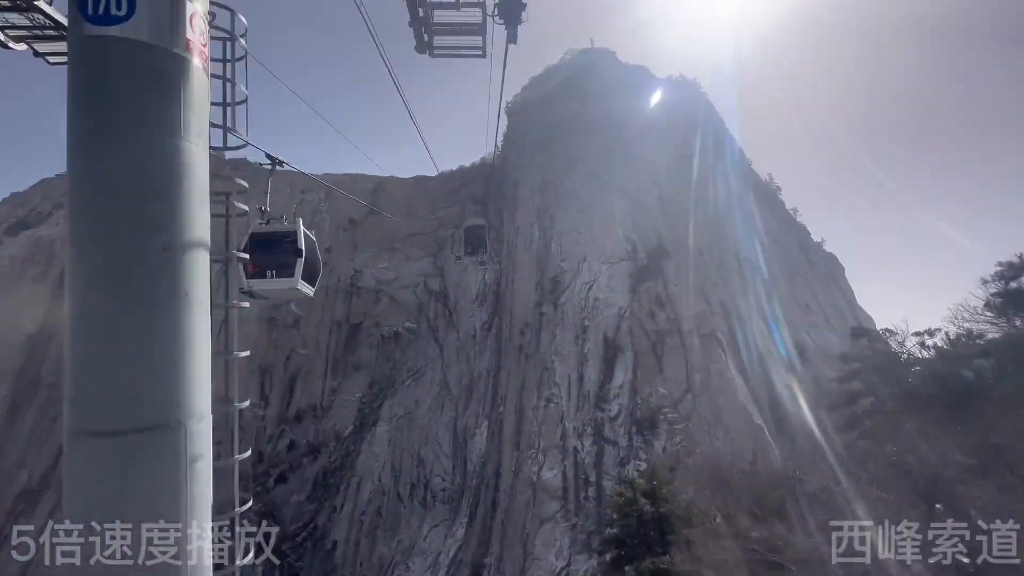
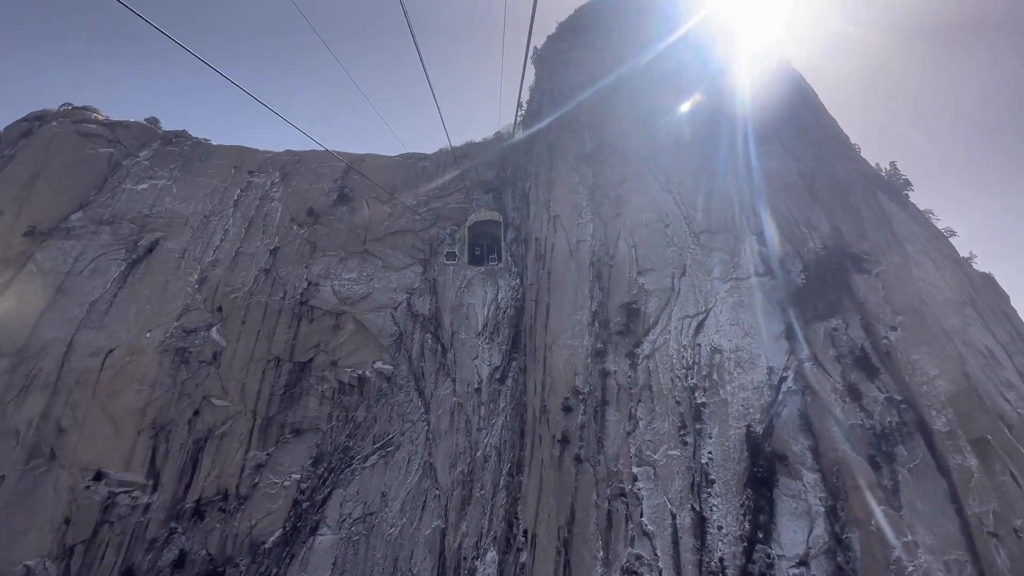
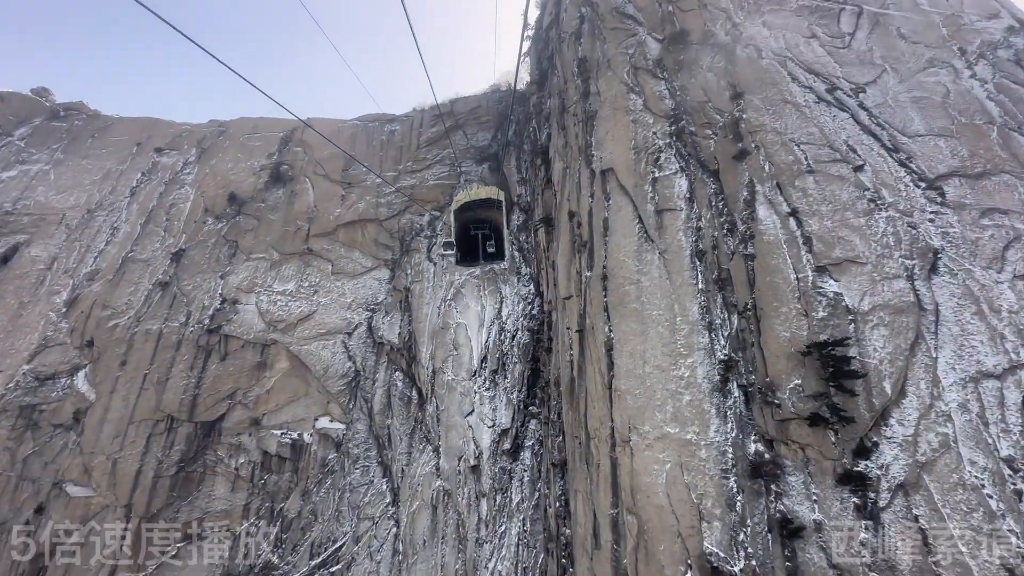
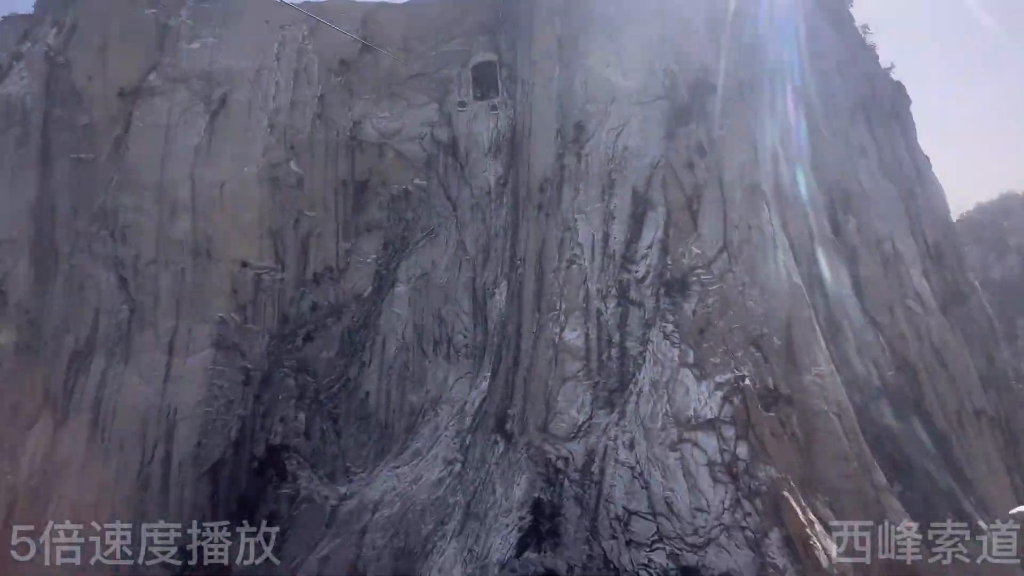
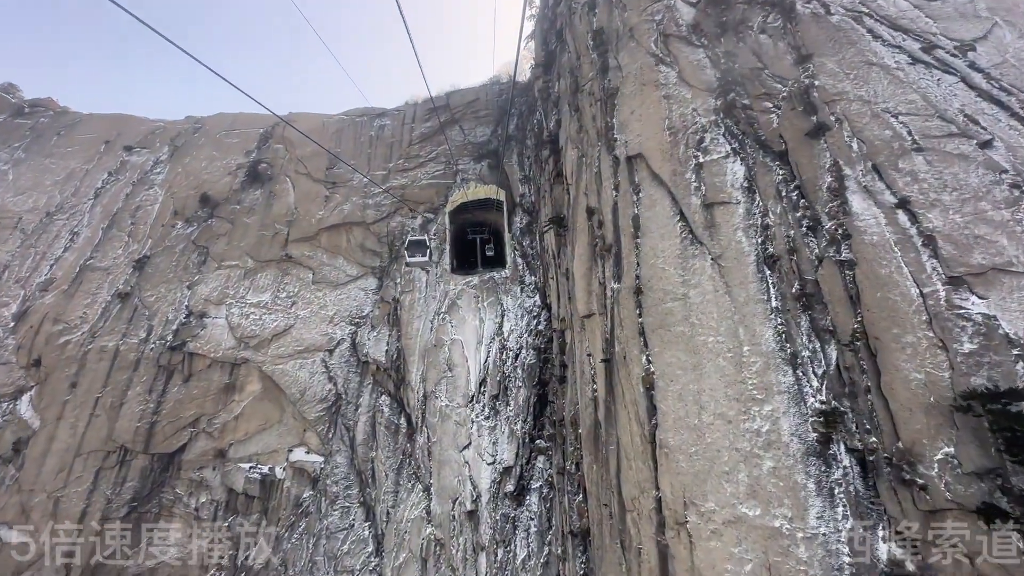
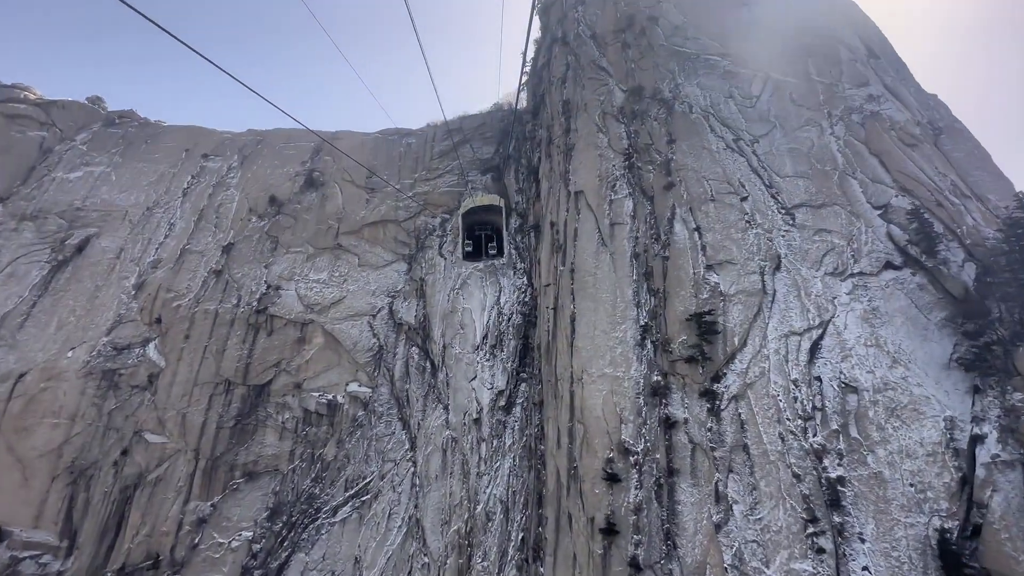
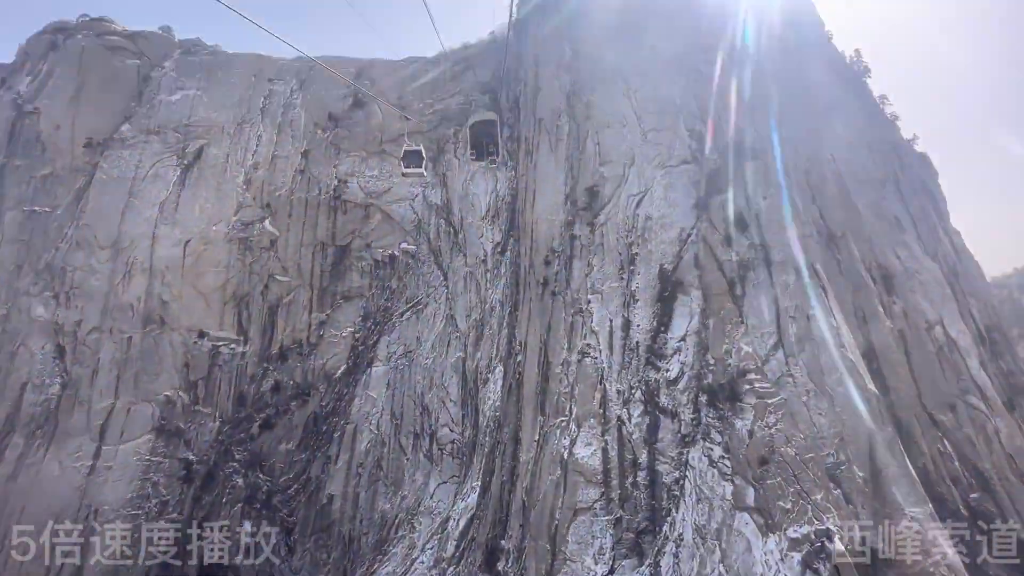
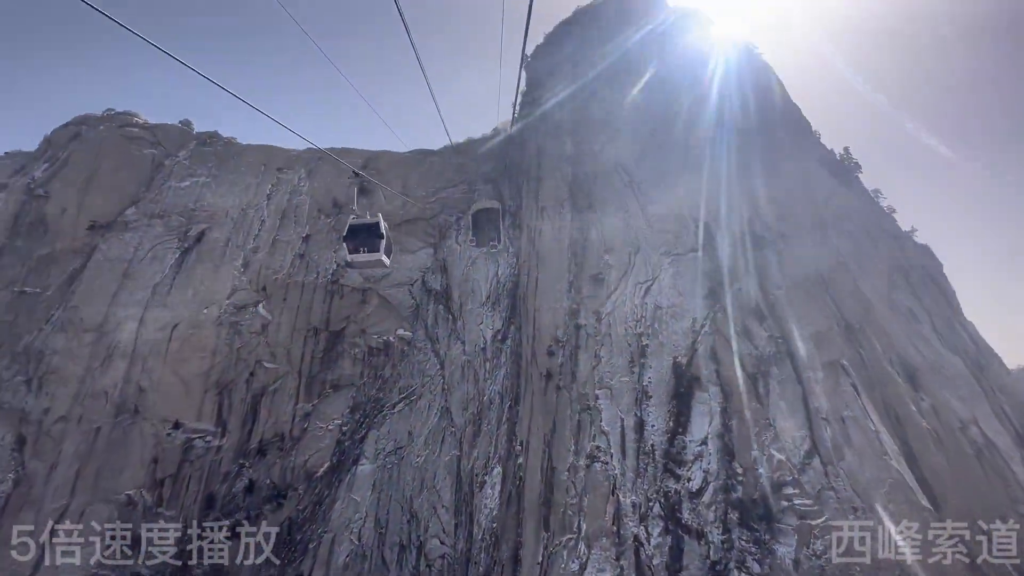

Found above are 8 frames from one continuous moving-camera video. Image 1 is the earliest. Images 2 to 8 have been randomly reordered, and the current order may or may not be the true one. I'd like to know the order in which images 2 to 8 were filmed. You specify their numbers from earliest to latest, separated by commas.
4, 7, 8, 2, 6, 3, 5
